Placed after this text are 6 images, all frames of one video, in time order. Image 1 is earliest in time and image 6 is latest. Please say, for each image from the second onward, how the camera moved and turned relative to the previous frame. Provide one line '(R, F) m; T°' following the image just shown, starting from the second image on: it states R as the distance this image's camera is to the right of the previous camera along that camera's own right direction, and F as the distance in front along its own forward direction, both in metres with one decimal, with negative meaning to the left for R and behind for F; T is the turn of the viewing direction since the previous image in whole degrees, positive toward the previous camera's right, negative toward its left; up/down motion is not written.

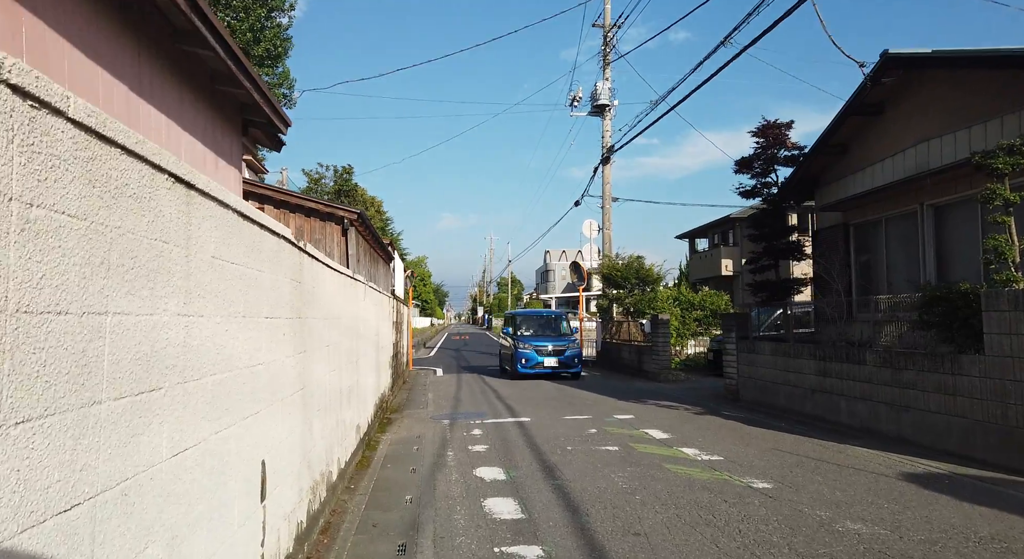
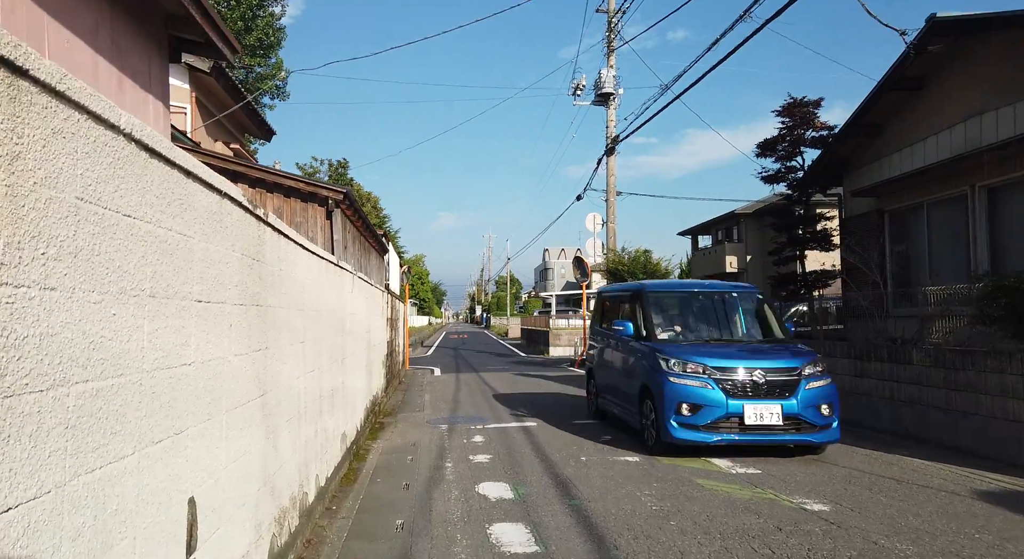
(-0.1, +1.0) m; 0°
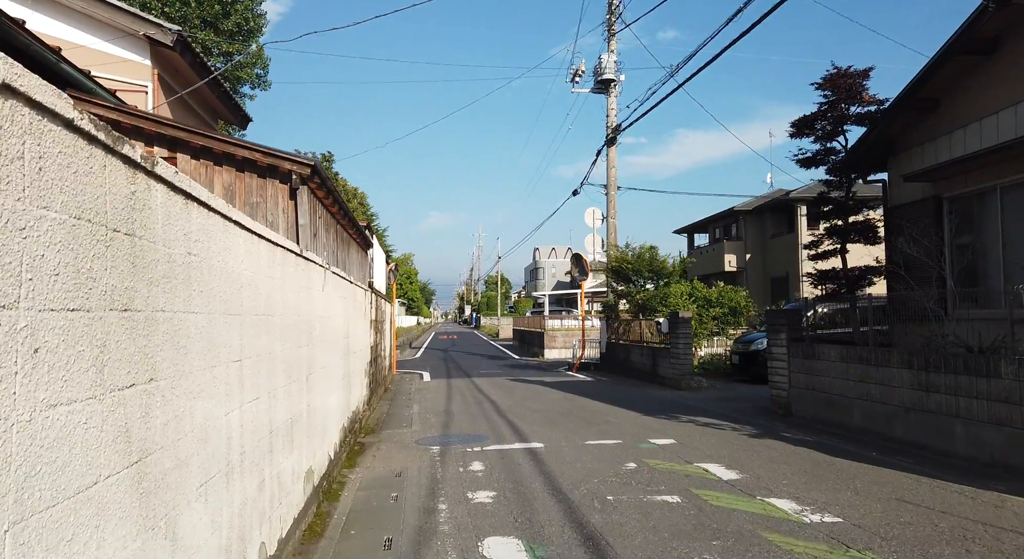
(-0.2, +1.5) m; +1°
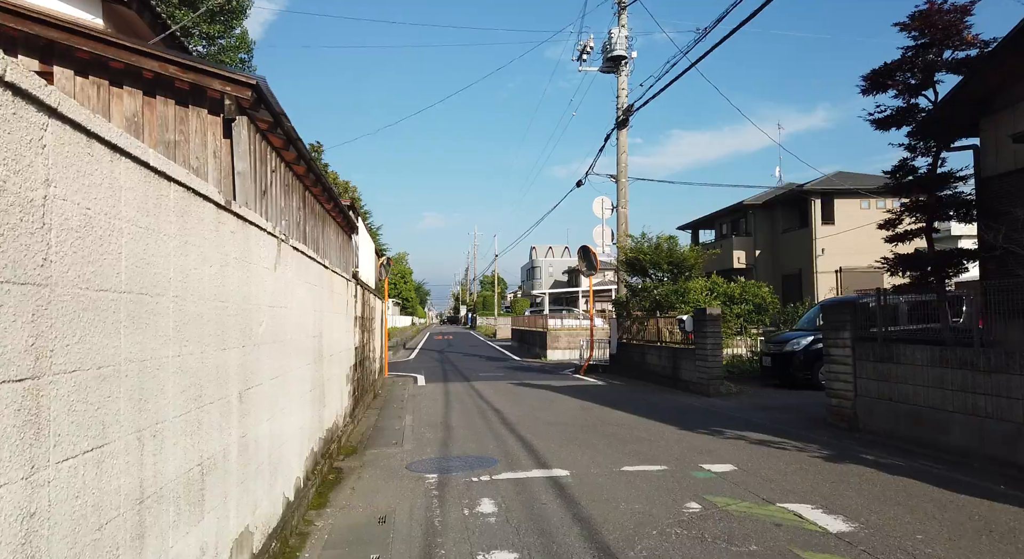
(-0.2, +1.9) m; 0°
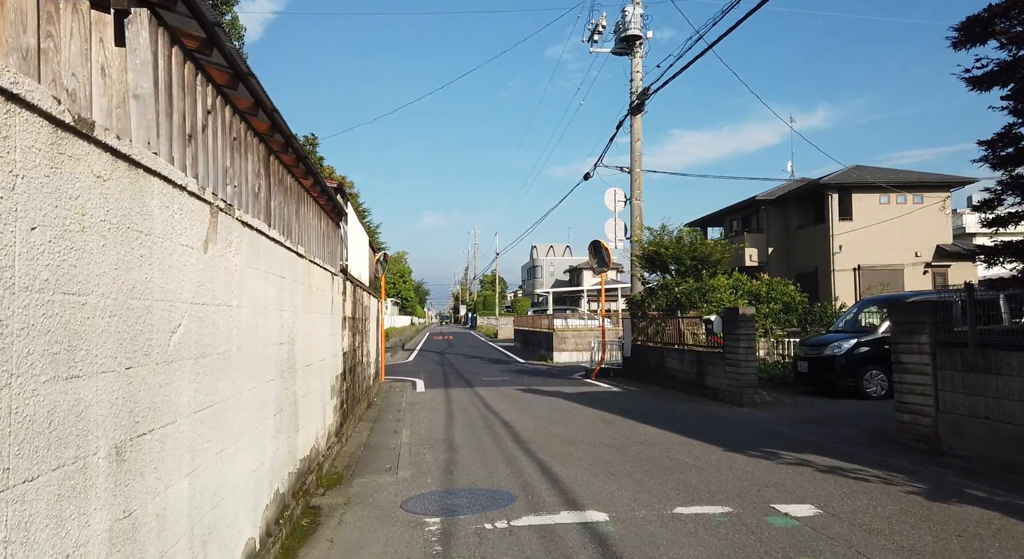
(-0.2, +1.5) m; 0°
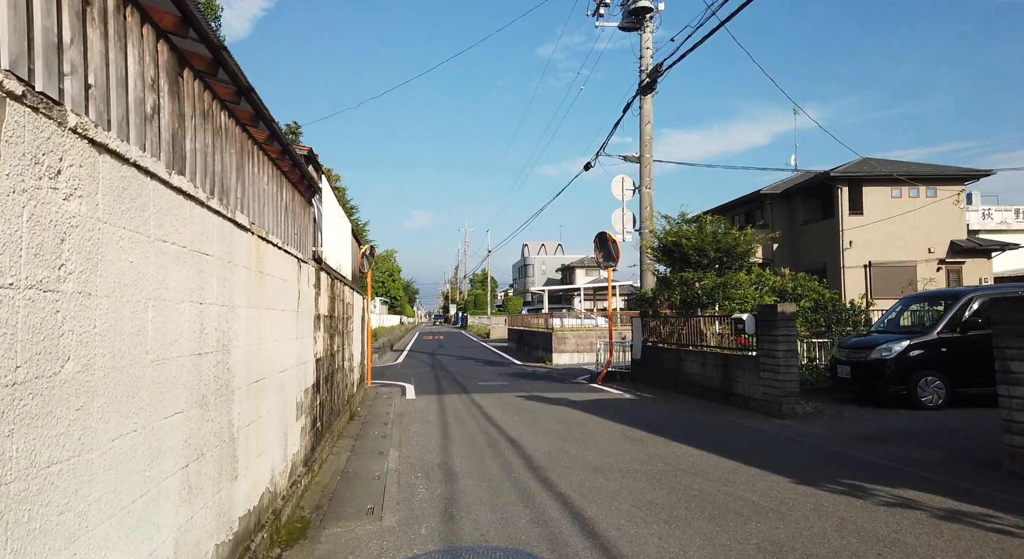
(-0.2, +1.7) m; +1°
